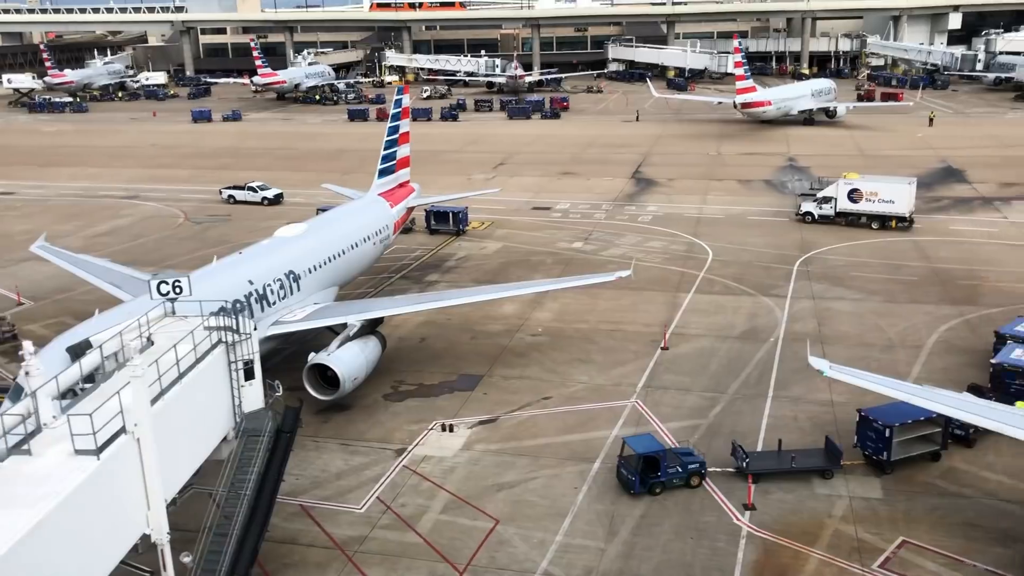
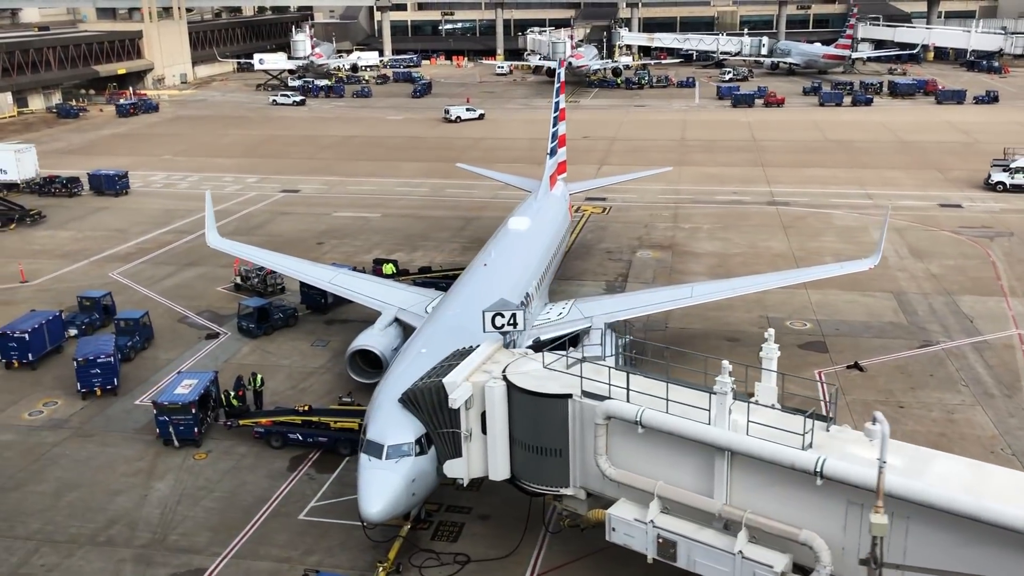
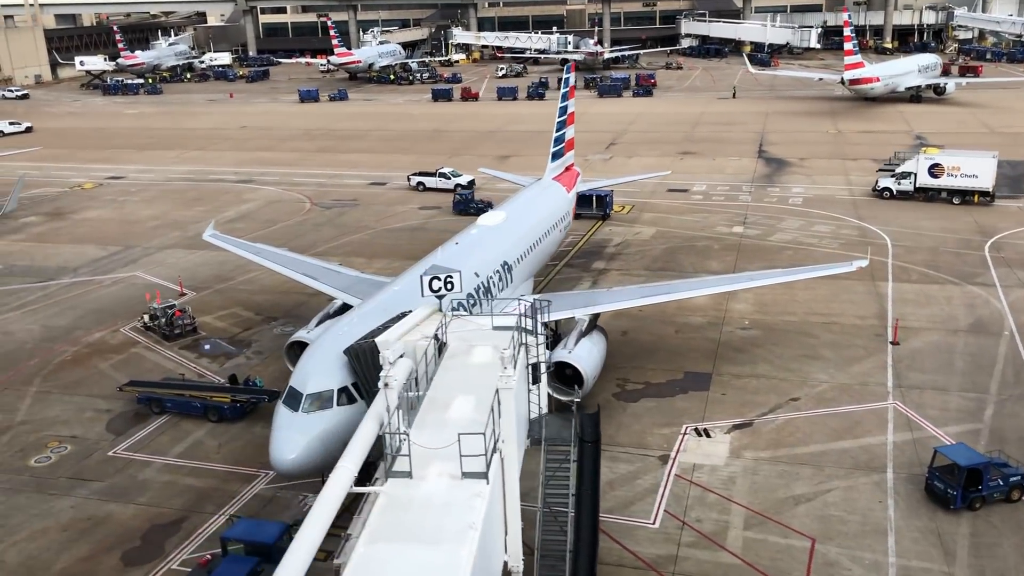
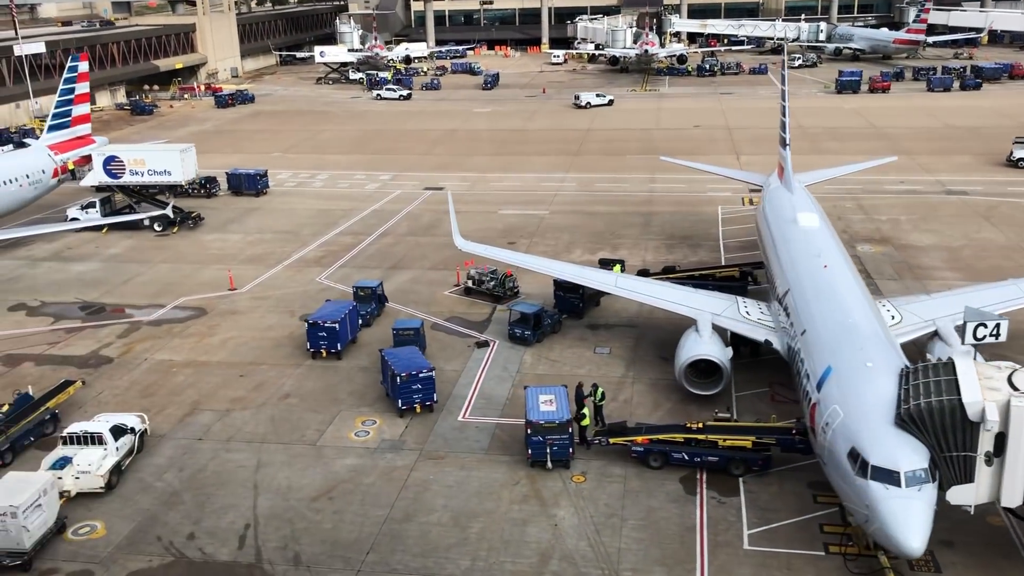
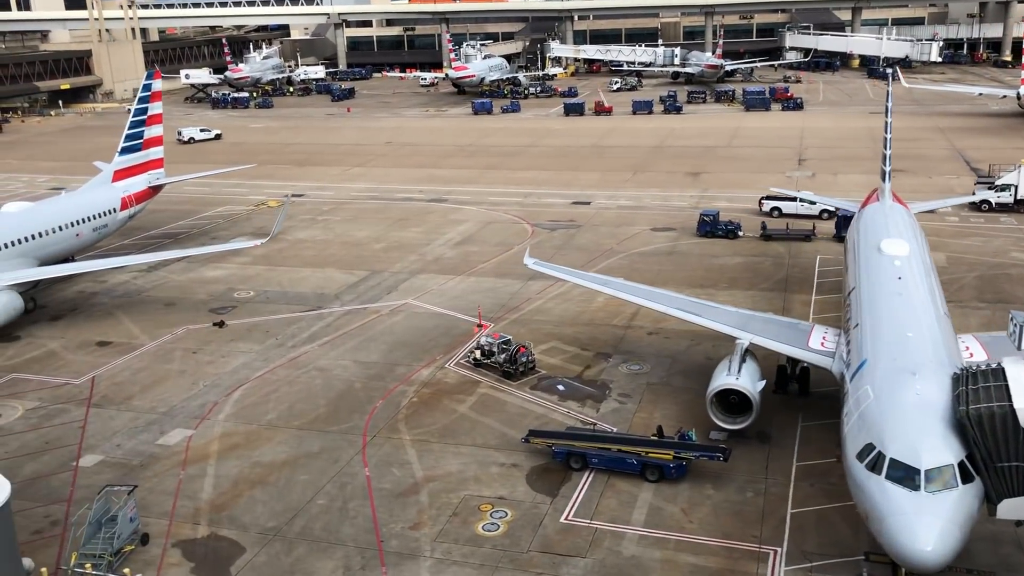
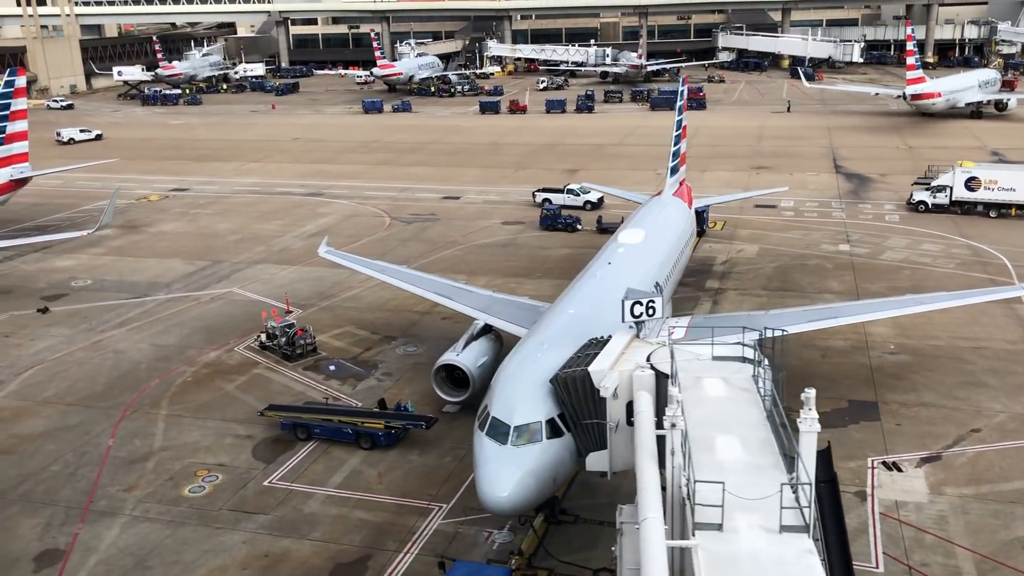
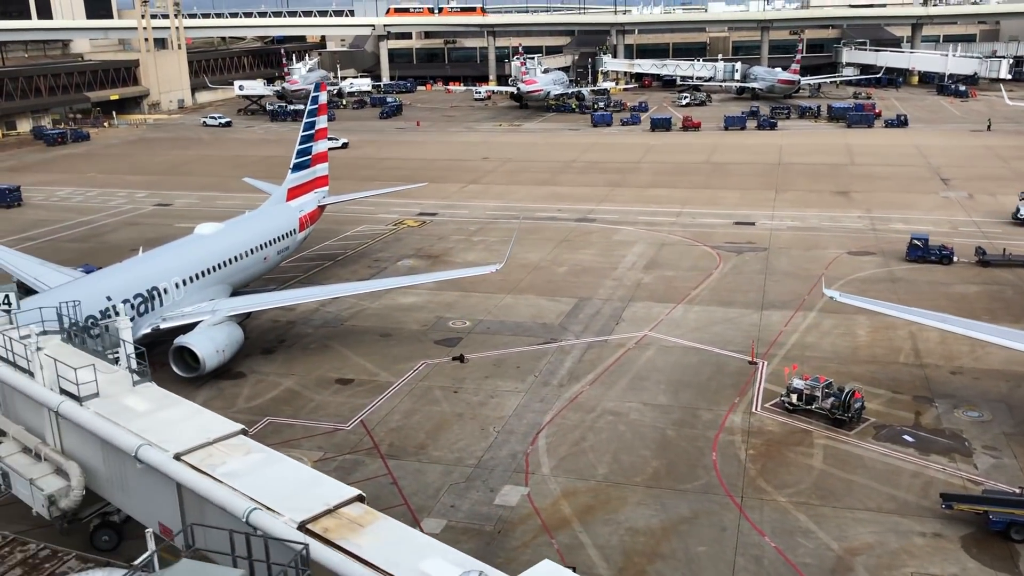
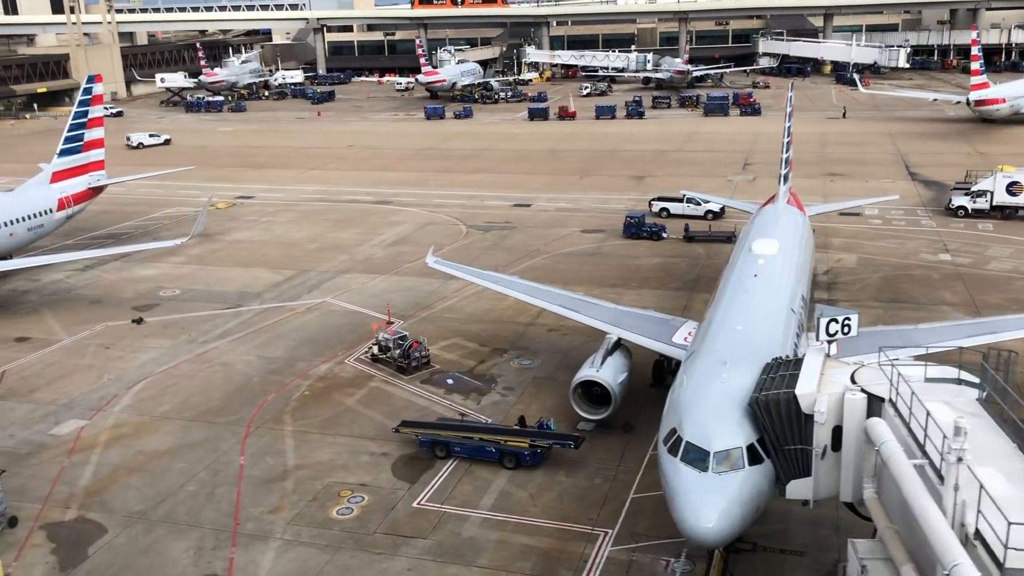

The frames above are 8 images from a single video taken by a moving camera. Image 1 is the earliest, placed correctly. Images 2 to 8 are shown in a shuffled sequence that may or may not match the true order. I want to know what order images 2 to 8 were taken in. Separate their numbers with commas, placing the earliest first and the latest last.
3, 6, 8, 5, 7, 2, 4
